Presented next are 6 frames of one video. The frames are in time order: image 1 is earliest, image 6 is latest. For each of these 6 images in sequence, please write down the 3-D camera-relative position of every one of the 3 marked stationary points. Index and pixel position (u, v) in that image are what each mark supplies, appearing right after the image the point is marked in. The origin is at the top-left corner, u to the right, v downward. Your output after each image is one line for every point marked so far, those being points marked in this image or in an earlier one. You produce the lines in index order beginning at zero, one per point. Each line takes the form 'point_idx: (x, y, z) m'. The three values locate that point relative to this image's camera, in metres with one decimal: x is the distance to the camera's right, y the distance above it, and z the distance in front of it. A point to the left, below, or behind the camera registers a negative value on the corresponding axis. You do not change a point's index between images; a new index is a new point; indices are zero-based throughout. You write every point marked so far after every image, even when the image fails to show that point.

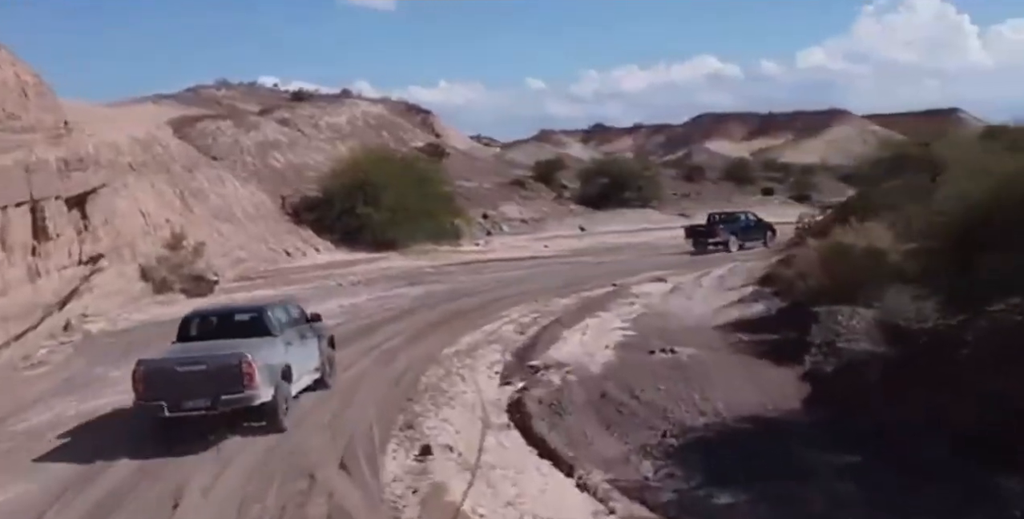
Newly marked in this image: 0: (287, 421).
0: (-3.4, -2.4, +16.9) m
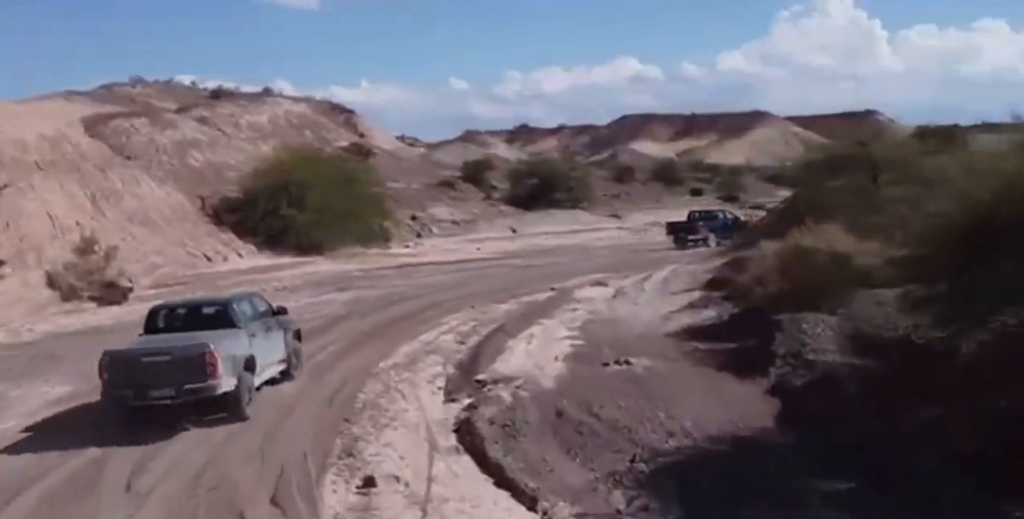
0: (-4.1, -2.6, +15.1) m
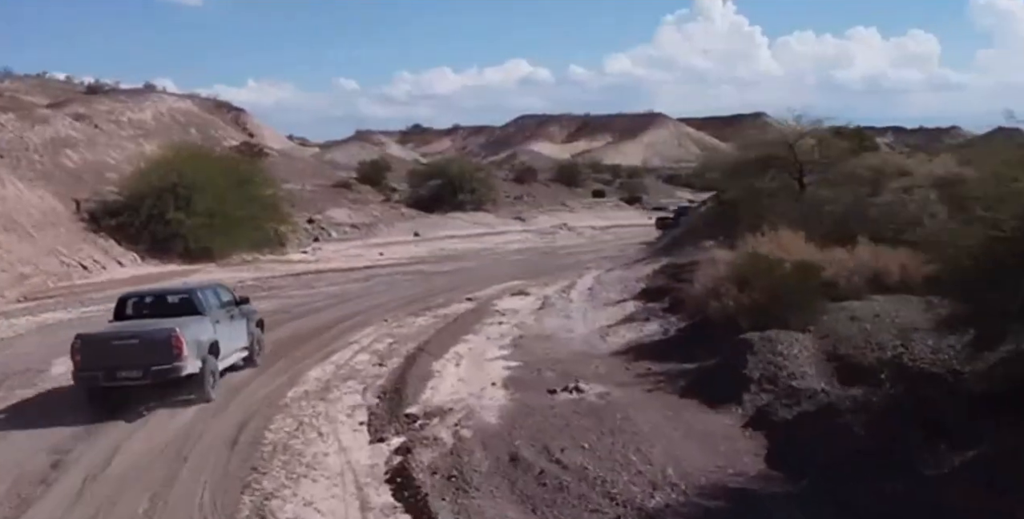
0: (-4.6, -2.8, +12.1) m
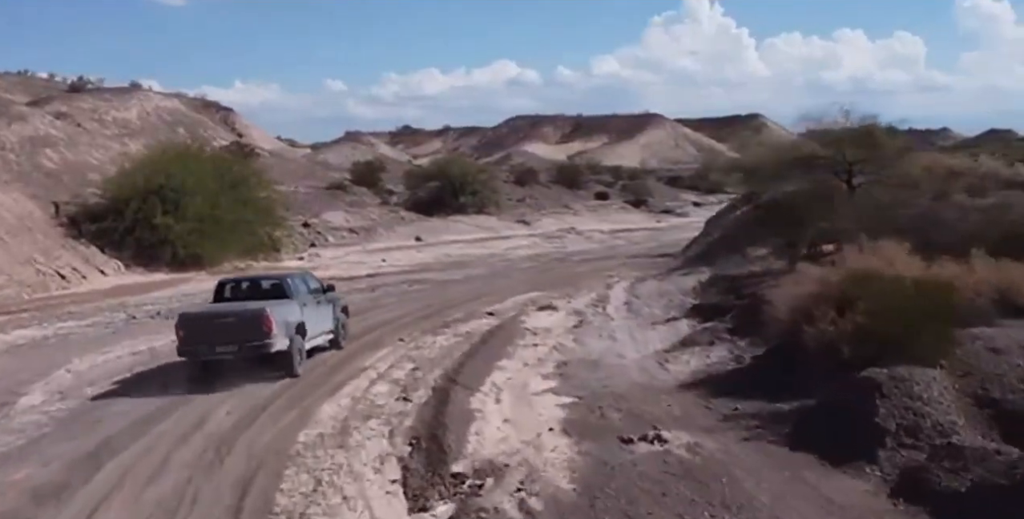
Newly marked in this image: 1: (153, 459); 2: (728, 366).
0: (-3.7, -3.0, +8.8) m
1: (-4.8, -2.7, +15.2) m
2: (+3.6, -1.8, +18.9) m
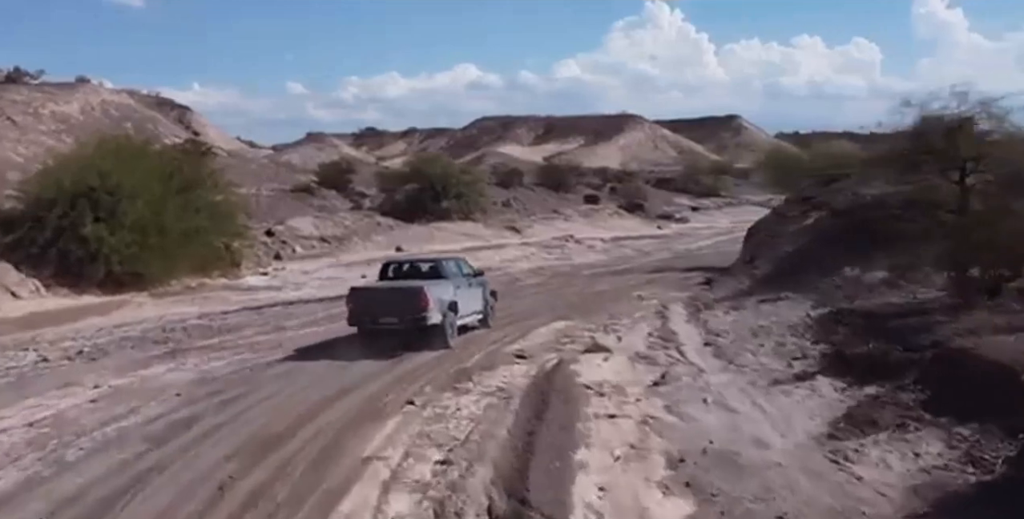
0: (-2.3, -3.4, +1.5) m
1: (-3.6, -3.1, +7.9) m
2: (+4.7, -2.2, +11.8) m
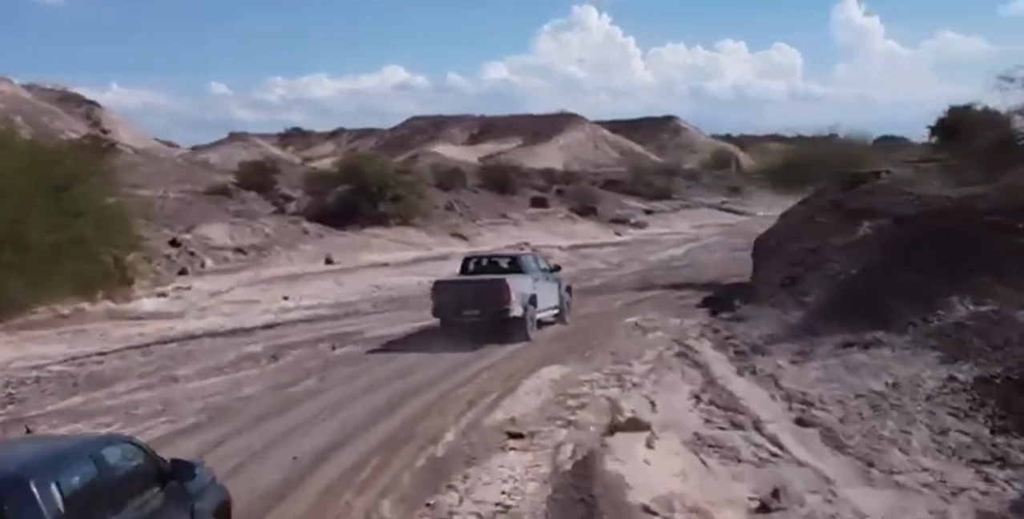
0: (-1.0, -3.9, -5.7) m
1: (-2.8, -3.6, +0.5) m
2: (+5.3, -2.6, +5.0) m
